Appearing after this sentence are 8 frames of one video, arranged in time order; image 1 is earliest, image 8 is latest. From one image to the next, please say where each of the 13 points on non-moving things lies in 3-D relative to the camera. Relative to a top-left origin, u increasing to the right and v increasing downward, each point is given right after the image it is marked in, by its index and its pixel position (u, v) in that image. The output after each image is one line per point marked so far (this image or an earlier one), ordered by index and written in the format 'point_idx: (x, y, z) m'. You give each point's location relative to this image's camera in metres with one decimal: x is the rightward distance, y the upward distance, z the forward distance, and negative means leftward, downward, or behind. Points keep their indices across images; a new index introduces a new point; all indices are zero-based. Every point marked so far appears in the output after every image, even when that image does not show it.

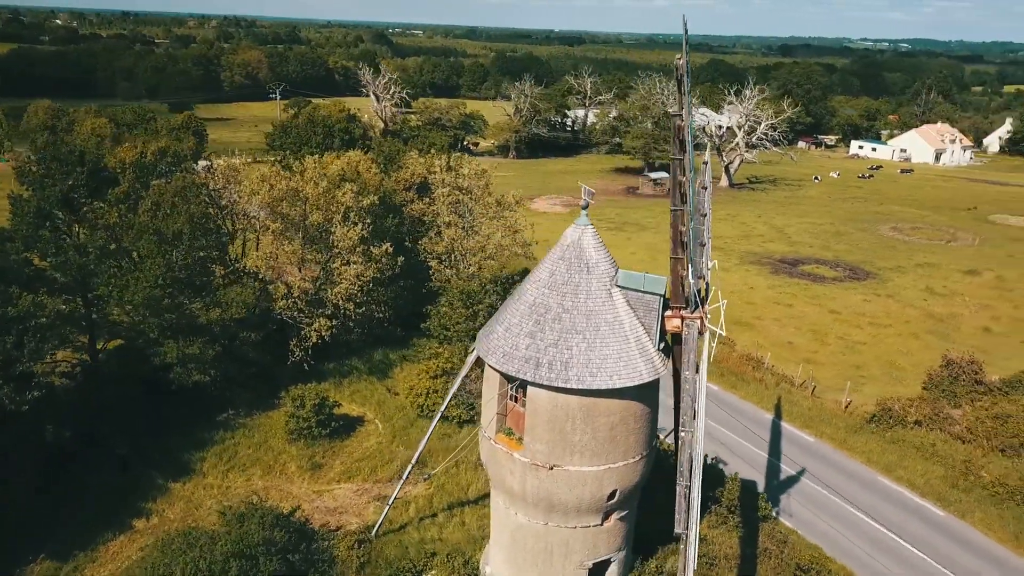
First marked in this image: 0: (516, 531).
0: (+0.1, -5.1, +16.7) m
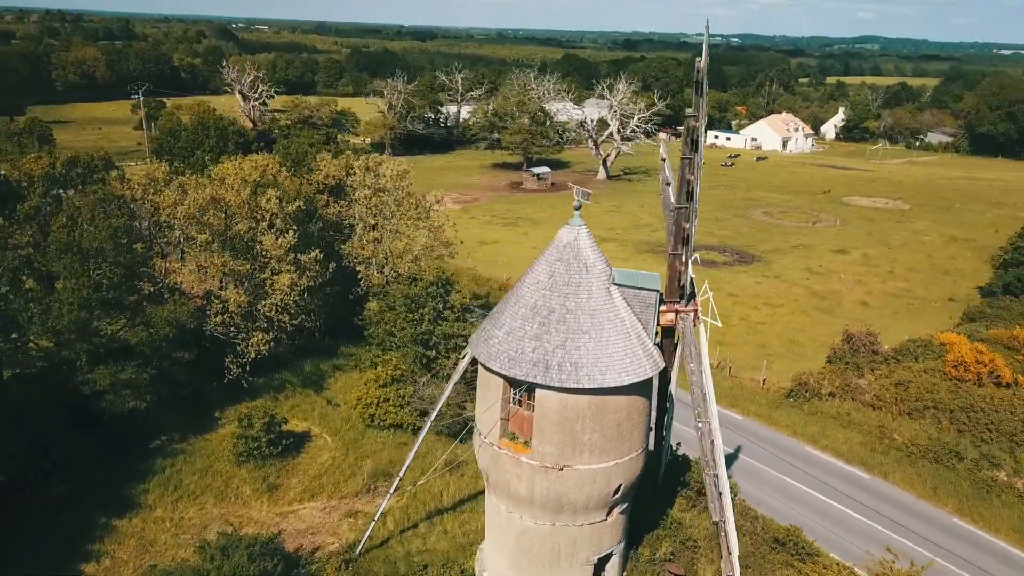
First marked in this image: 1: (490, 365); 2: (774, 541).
0: (+0.2, -5.1, +16.7) m
1: (-0.4, -1.5, +15.6) m
2: (+6.5, -6.2, +19.6) m
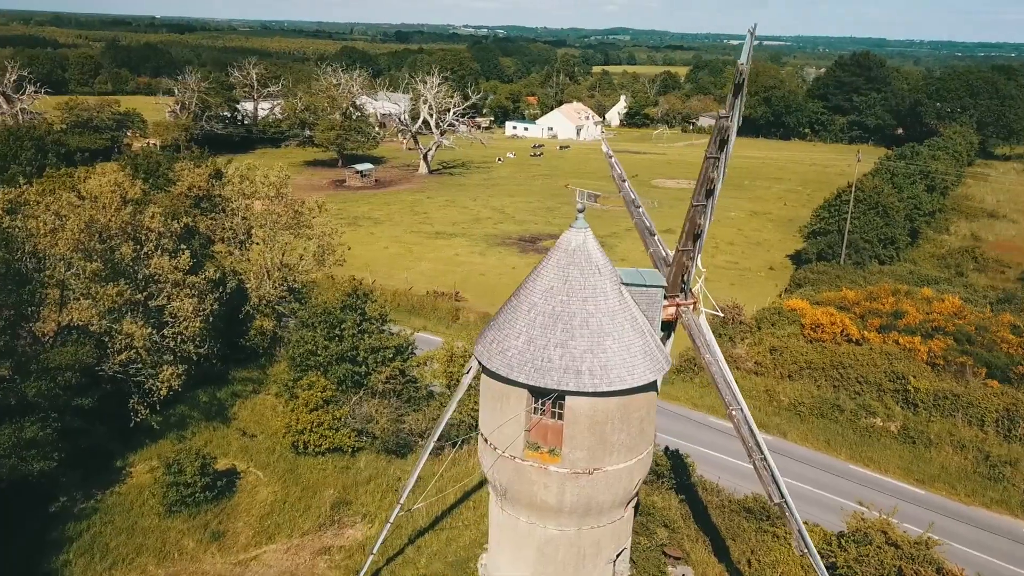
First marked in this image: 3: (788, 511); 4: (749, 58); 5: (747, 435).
0: (+0.7, -5.2, +16.4) m
1: (0.0, -1.7, +15.2) m
2: (+6.1, -5.8, +20.9) m
3: (+4.9, -3.9, +13.7) m
4: (+3.9, +3.7, +12.8) m
5: (+4.6, -2.8, +14.8) m
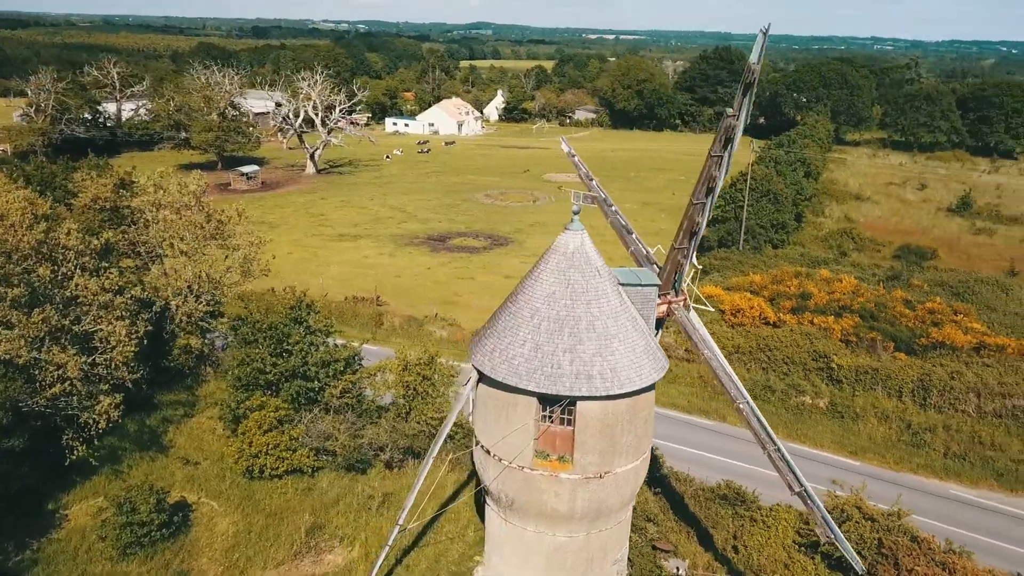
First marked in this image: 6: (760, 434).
0: (+0.9, -5.3, +16.2) m
1: (+0.2, -1.8, +14.8) m
2: (+5.5, -5.6, +21.4) m
3: (+5.4, -3.8, +14.1) m
4: (+4.1, +3.8, +13.0) m
5: (+4.8, -2.7, +15.2) m
6: (+4.8, -2.8, +14.9) m
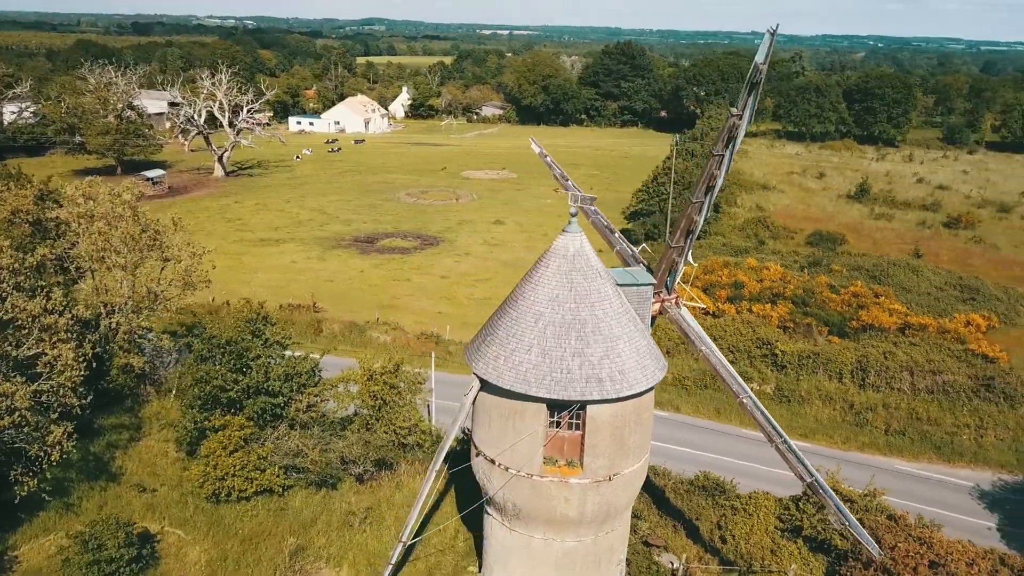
0: (+1.0, -5.4, +16.1) m
1: (+0.4, -1.9, +14.6) m
2: (+5.0, -5.5, +21.8) m
3: (+5.7, -3.7, +14.5) m
4: (+4.2, +3.8, +13.2) m
5: (+4.9, -2.6, +15.5) m
6: (+5.0, -2.7, +15.2) m
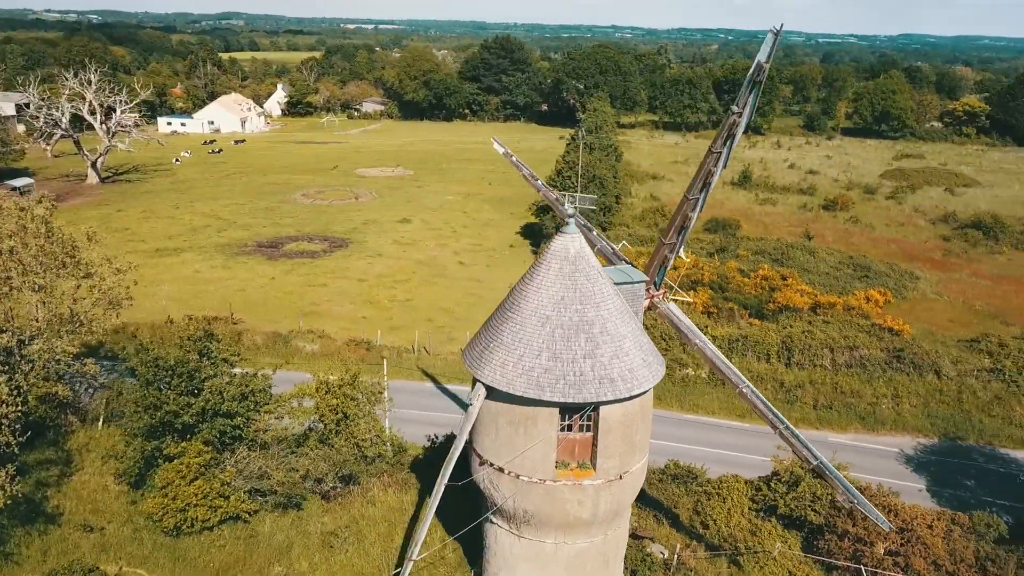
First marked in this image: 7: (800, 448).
0: (+1.2, -5.4, +16.0) m
1: (+0.7, -2.0, +14.5) m
2: (+4.4, -5.3, +22.3) m
3: (+6.0, -3.5, +15.1) m
4: (+4.4, +4.0, +13.6) m
5: (+5.1, -2.4, +16.0) m
6: (+5.1, -2.5, +15.8) m
7: (+5.7, -3.2, +16.0) m
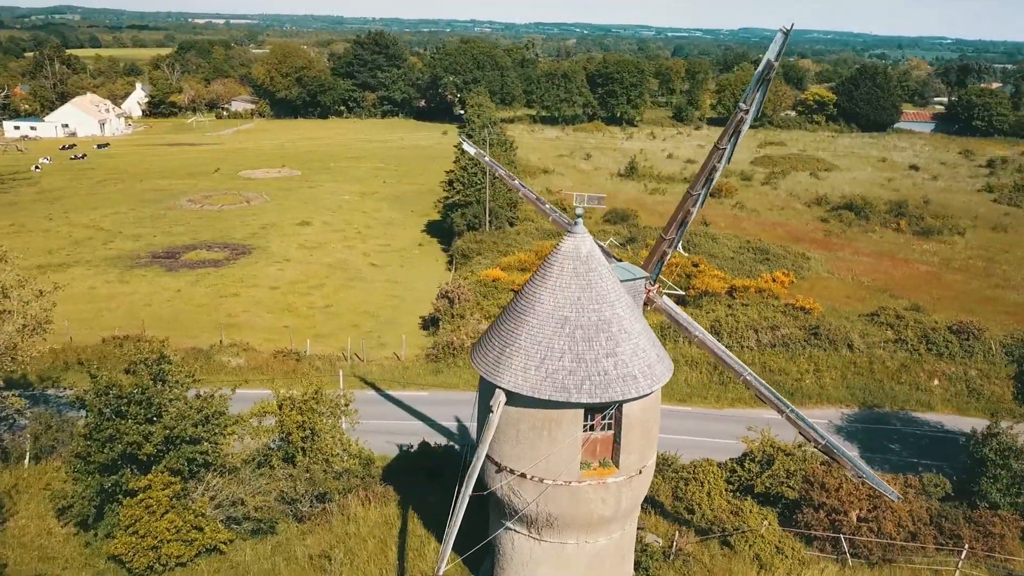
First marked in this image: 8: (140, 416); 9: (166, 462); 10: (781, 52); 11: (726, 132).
0: (+1.7, -5.4, +16.1) m
1: (+1.2, -2.0, +14.4) m
2: (+3.8, -5.1, +22.7) m
3: (+6.4, -3.2, +15.9) m
4: (+4.6, +4.1, +14.0) m
5: (+5.3, -2.2, +16.6) m
6: (+5.4, -2.3, +16.4) m
7: (+5.9, -3.0, +16.8) m
8: (-9.3, -3.2, +19.8) m
9: (-8.7, -4.2, +19.7) m
10: (+4.8, +4.2, +14.2) m
11: (+4.0, +2.9, +14.9) m
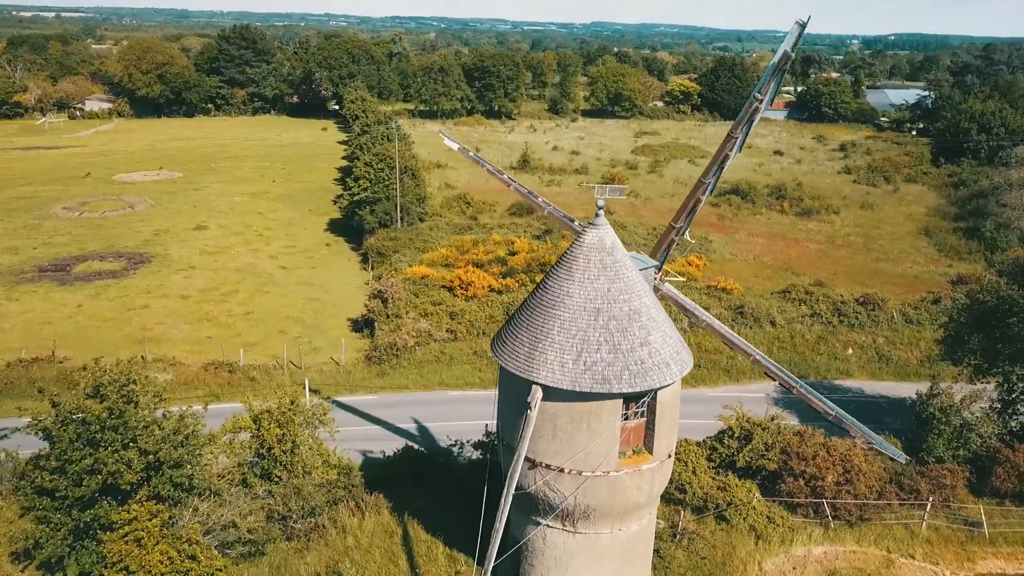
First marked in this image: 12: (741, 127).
0: (+2.3, -5.2, +16.3) m
1: (+1.9, -1.8, +14.5) m
2: (+3.4, -4.7, +23.2) m
3: (+6.9, -2.8, +16.8) m
4: (+5.1, +4.5, +14.6) m
5: (+5.7, -1.8, +17.3) m
6: (+5.8, -1.9, +17.1) m
7: (+6.3, -2.5, +17.6) m
8: (-9.2, -3.5, +18.3) m
9: (-8.5, -4.6, +18.3) m
10: (+5.2, +4.5, +14.8) m
11: (+4.4, +3.2, +15.3) m
12: (+4.4, +3.0, +15.3) m
